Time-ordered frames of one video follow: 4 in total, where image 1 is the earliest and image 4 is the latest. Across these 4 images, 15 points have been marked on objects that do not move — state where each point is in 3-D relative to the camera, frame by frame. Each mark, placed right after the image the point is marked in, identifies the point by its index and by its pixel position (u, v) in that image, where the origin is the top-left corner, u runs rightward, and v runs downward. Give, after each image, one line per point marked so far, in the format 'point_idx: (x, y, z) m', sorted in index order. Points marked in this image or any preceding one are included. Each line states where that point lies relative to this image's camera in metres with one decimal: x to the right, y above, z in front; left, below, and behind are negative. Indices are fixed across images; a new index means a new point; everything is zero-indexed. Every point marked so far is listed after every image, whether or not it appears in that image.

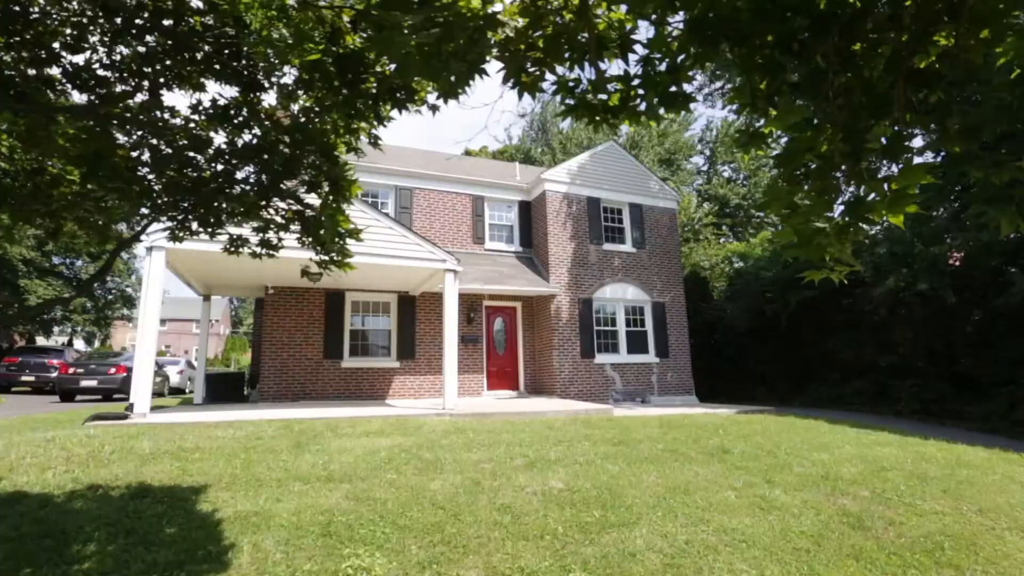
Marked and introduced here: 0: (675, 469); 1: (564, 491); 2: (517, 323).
0: (+1.8, -2.0, +6.2) m
1: (+0.5, -1.9, +5.1) m
2: (+0.1, -0.8, +13.3) m
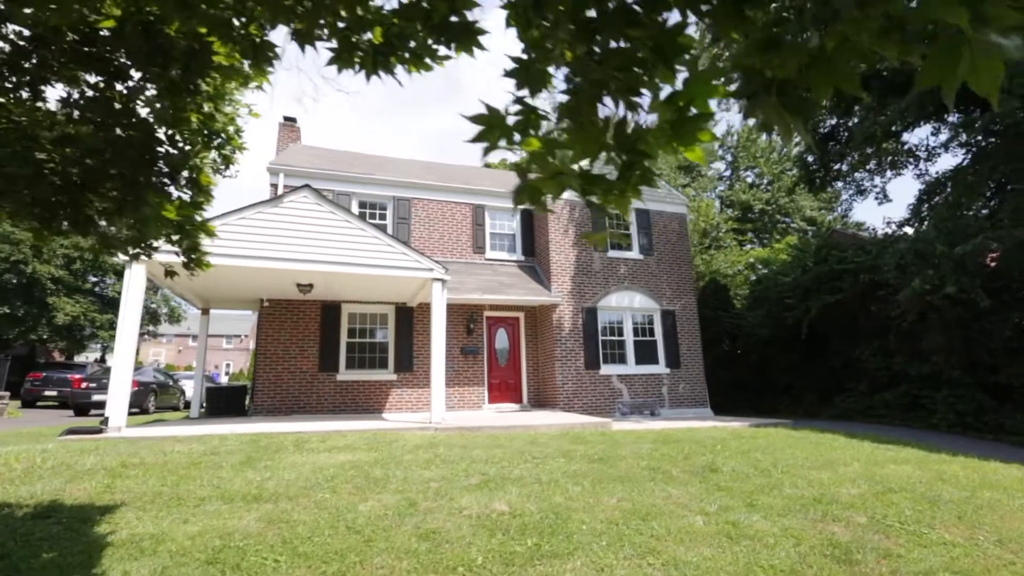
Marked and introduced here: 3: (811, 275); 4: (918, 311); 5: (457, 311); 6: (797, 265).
0: (+1.4, -2.0, +5.6) m
1: (-0.1, -1.9, +4.6) m
2: (+0.2, -1.1, +12.9) m
3: (+7.6, +0.4, +14.1) m
4: (+8.6, -0.5, +11.7) m
5: (-1.2, -0.5, +12.3) m
6: (+7.6, +0.6, +14.8) m
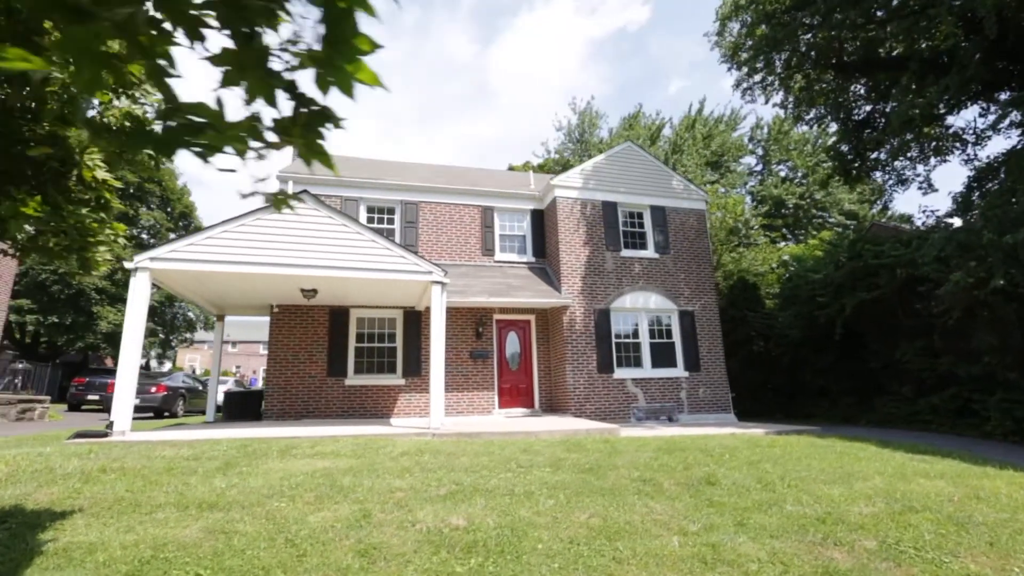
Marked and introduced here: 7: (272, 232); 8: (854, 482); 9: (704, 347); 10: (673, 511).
0: (+1.1, -2.0, +5.2) m
1: (-0.4, -1.9, +4.3) m
2: (+0.4, -1.1, +12.5) m
3: (+7.9, +0.4, +13.2) m
4: (+8.8, -0.4, +10.7) m
5: (-1.0, -0.6, +12.0) m
6: (+8.0, +0.7, +13.9) m
7: (-4.1, +0.9, +9.3) m
8: (+3.9, -2.2, +6.2) m
9: (+4.4, -1.4, +12.5) m
10: (+1.5, -2.0, +5.0) m
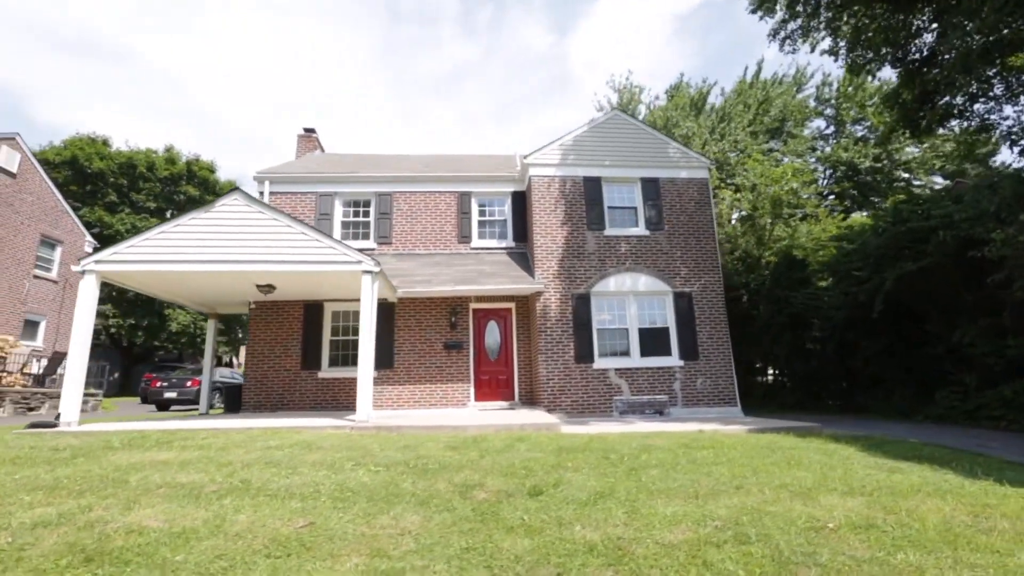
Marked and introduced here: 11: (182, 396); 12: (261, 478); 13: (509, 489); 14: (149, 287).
0: (-1.0, -1.8, +4.5) m
1: (-2.7, -1.8, +4.0) m
2: (-0.1, -0.8, +11.8) m
3: (+7.3, +1.0, +10.7) m
4: (+7.6, +0.2, +8.2) m
5: (-1.6, -0.4, +11.6) m
6: (+7.5, +1.3, +11.4) m
7: (-5.2, +1.0, +9.7) m
8: (+1.9, -1.9, +4.9) m
9: (+3.8, -0.9, +10.9) m
10: (-0.7, -1.8, +4.3) m
11: (-9.3, -3.0, +15.7) m
12: (-2.4, -1.9, +5.4) m
13: (0.0, -1.9, +5.2) m
14: (-6.8, 0.0, +10.4) m
